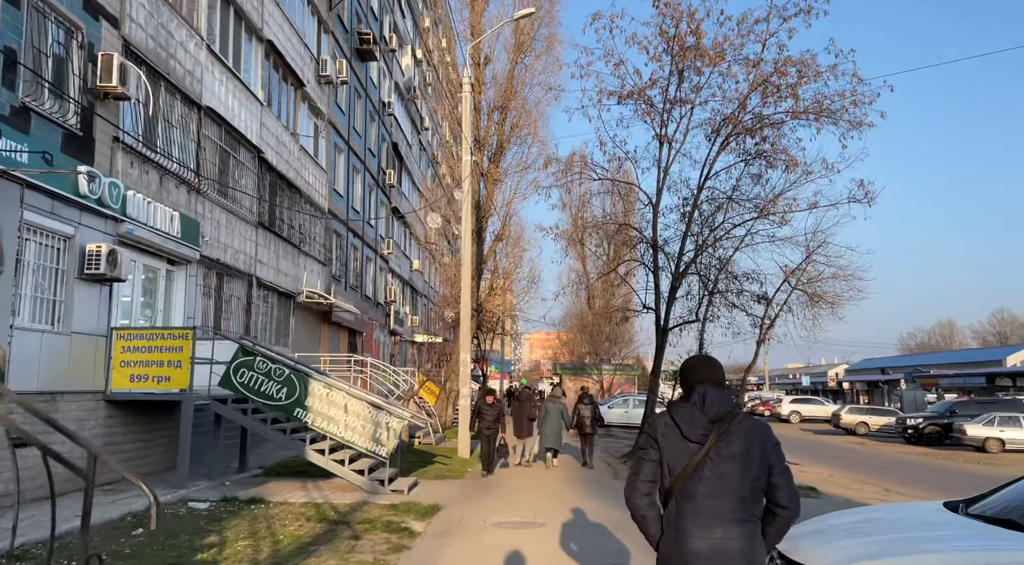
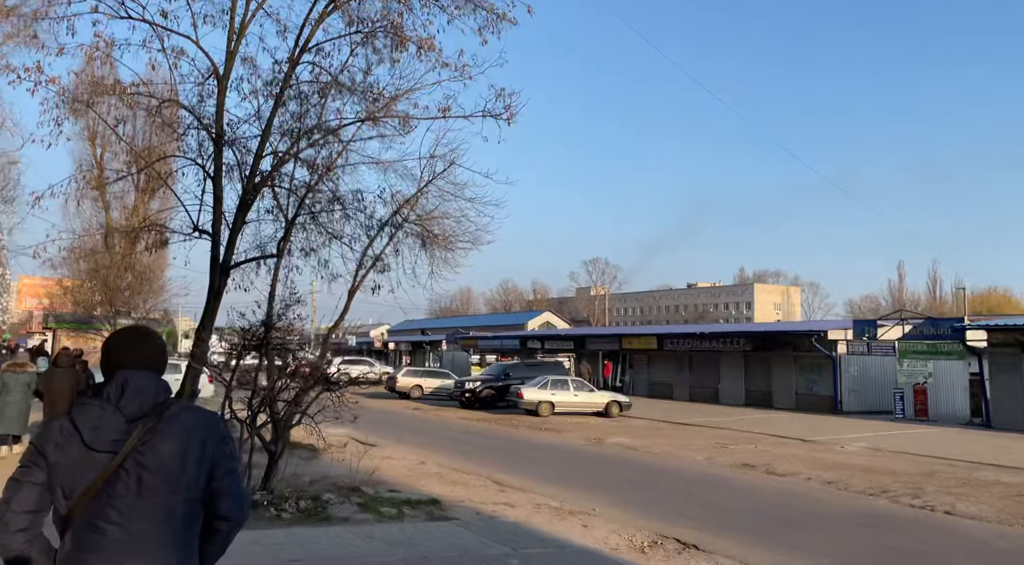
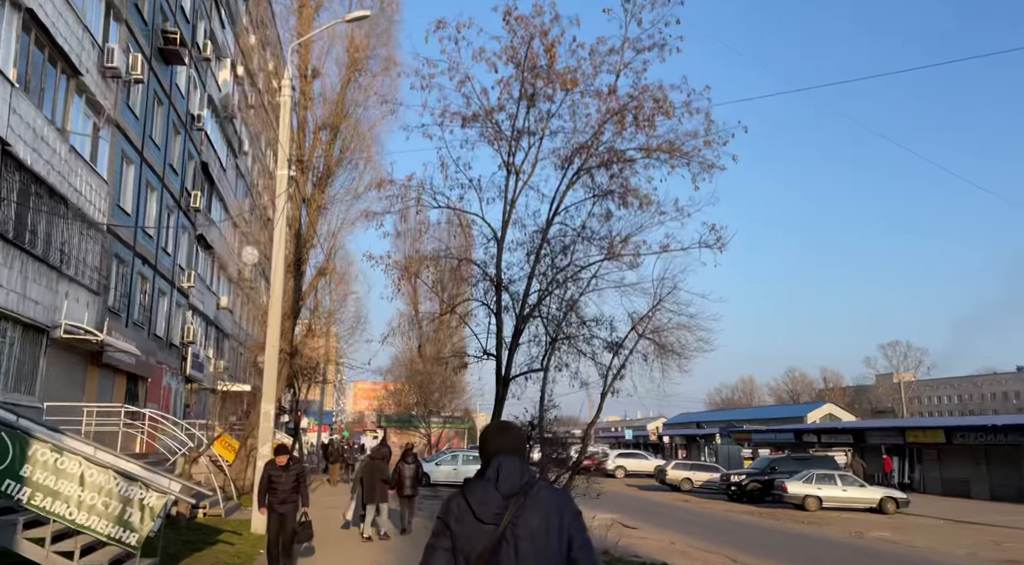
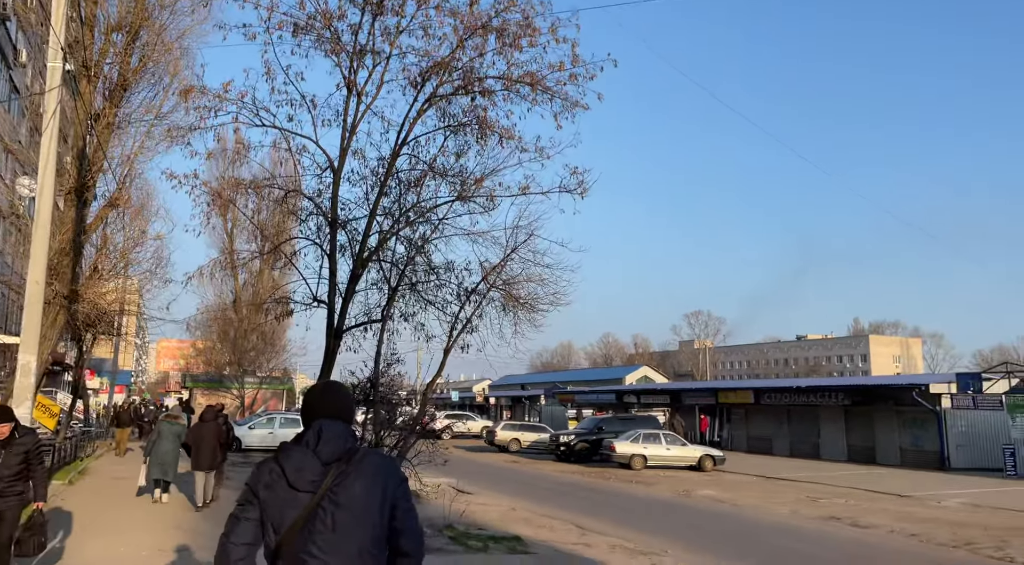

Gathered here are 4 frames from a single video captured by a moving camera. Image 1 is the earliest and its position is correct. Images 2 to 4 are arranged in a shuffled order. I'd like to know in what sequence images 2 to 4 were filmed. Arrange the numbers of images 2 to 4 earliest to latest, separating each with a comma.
3, 4, 2
